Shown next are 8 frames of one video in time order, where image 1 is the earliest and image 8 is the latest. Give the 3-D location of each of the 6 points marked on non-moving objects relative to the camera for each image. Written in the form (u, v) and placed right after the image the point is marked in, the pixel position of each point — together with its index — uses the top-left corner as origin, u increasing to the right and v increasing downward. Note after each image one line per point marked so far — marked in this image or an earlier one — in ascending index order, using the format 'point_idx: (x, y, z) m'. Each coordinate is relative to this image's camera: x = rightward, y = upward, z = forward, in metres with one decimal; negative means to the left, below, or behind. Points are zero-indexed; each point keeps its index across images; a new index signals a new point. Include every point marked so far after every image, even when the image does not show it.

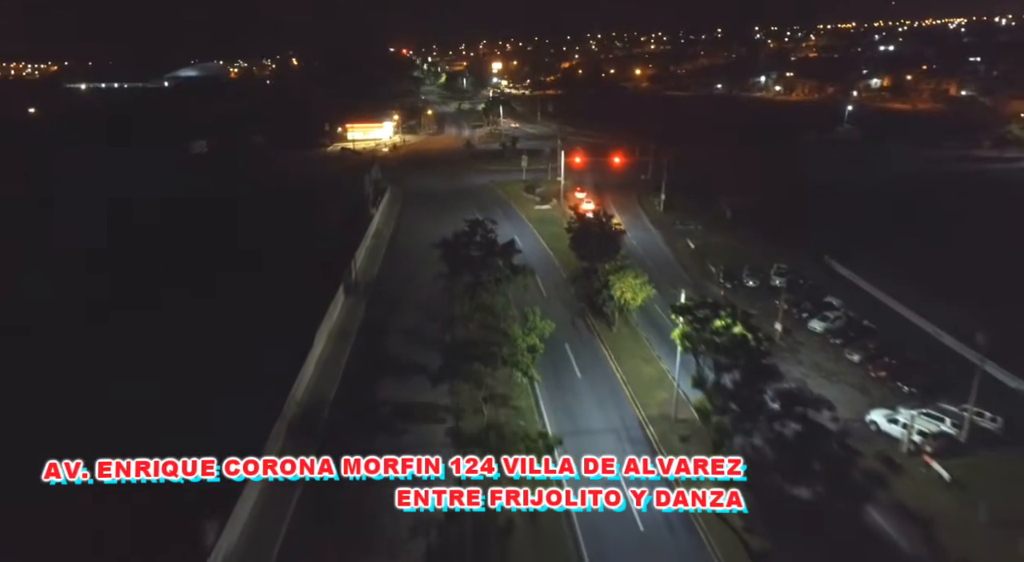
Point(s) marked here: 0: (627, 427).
0: (+3.8, -4.8, +19.5) m
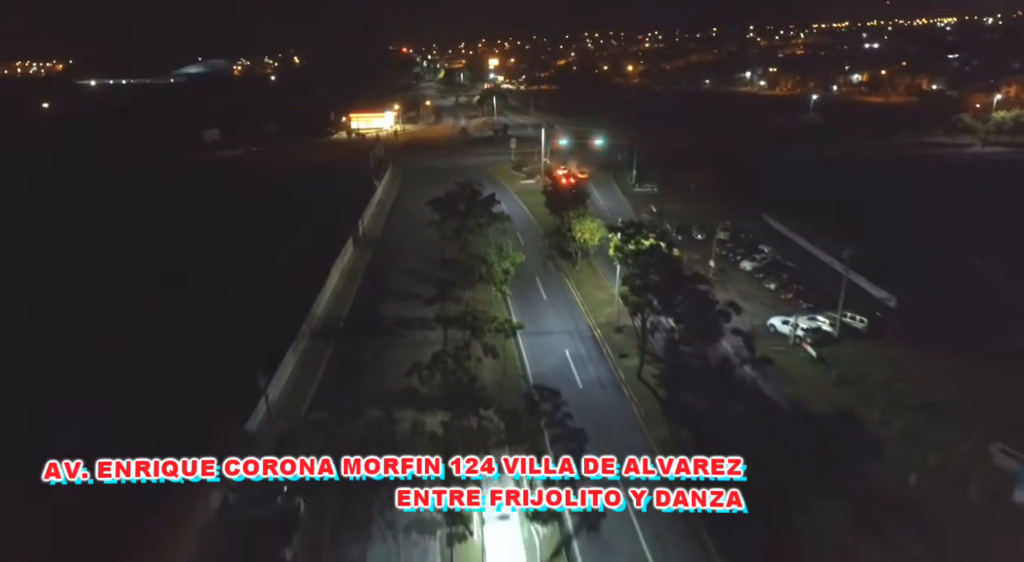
0: (+2.8, -2.0, +24.9) m
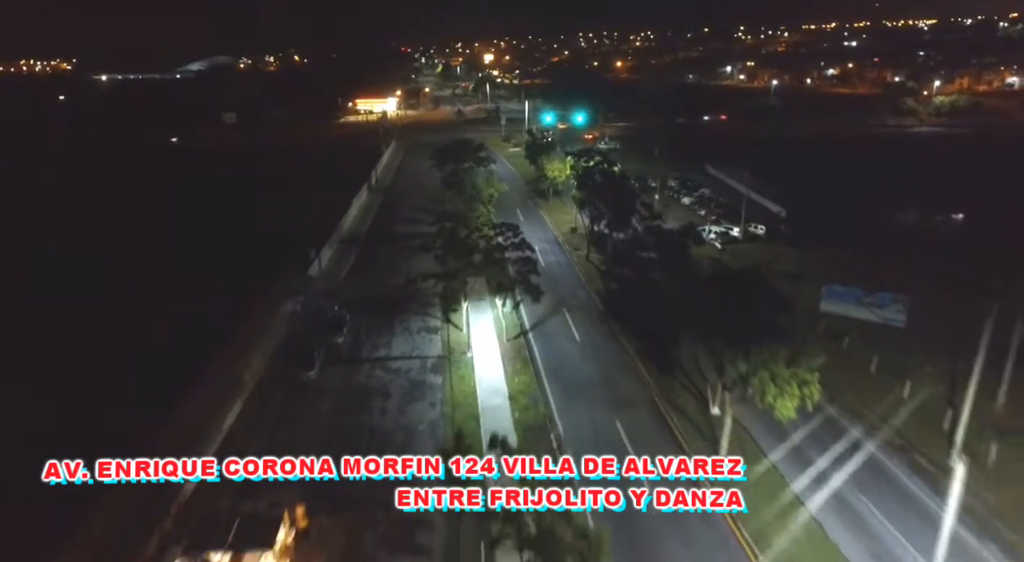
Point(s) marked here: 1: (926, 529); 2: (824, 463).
0: (+1.8, +2.5, +32.6) m
1: (+9.0, -5.2, +14.0) m
2: (+7.9, -4.4, +15.6) m
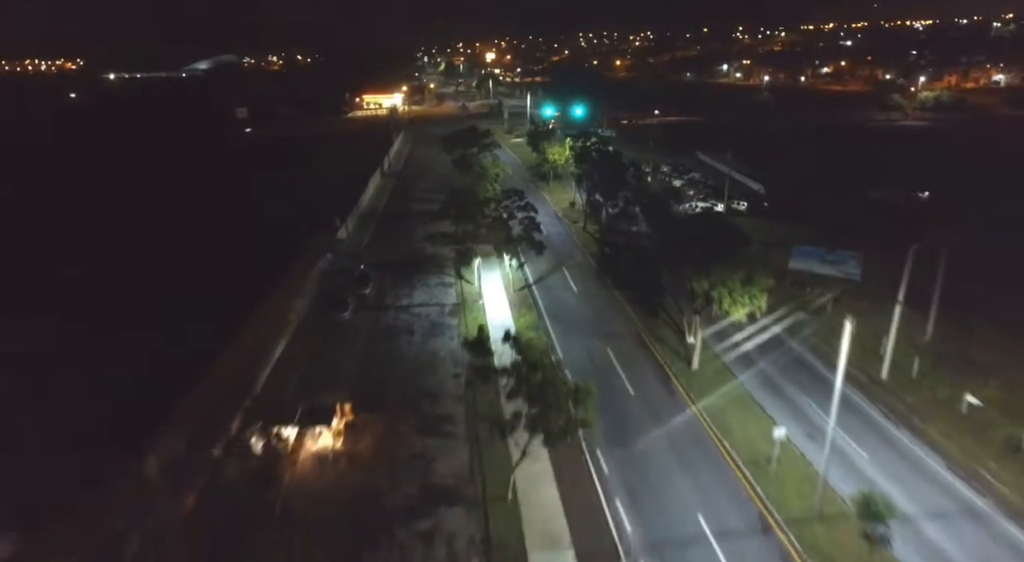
0: (+2.1, +4.2, +35.8) m
1: (+9.2, -3.5, +17.1) m
2: (+8.2, -2.7, +18.8) m
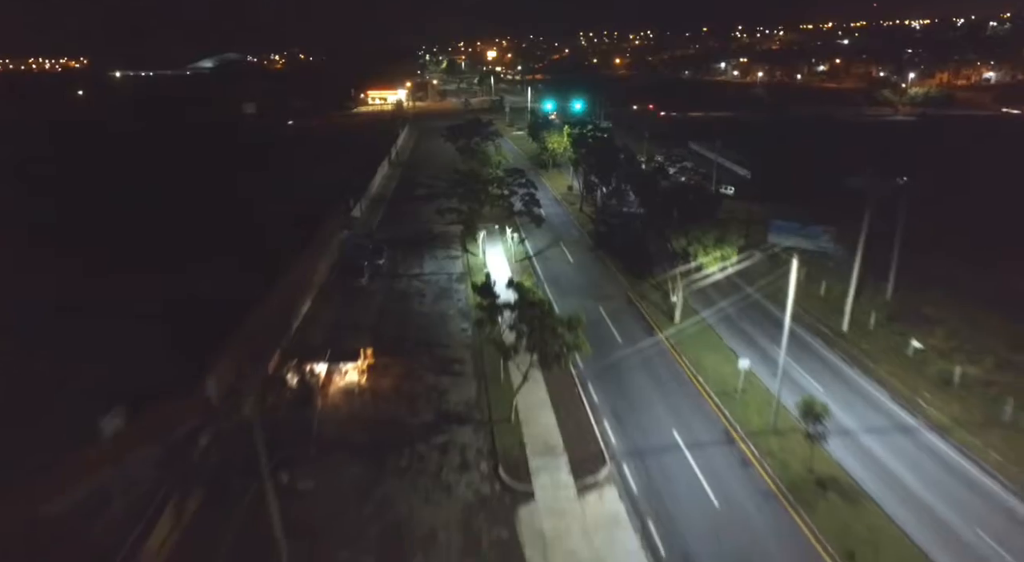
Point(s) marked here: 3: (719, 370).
0: (+2.2, +5.6, +38.1) m
1: (+9.3, -2.2, +19.5) m
2: (+8.2, -1.4, +21.1) m
3: (+6.2, -2.7, +17.8) m
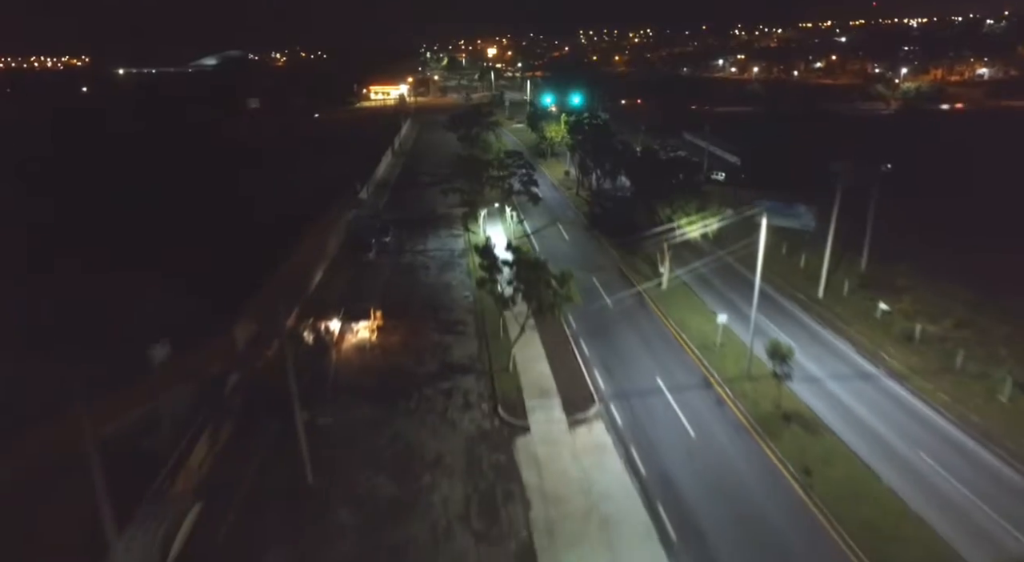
0: (+2.2, +6.7, +39.7) m
1: (+9.2, -1.1, +21.0) m
2: (+8.2, -0.3, +22.6) m
3: (+6.2, -1.5, +19.4) m
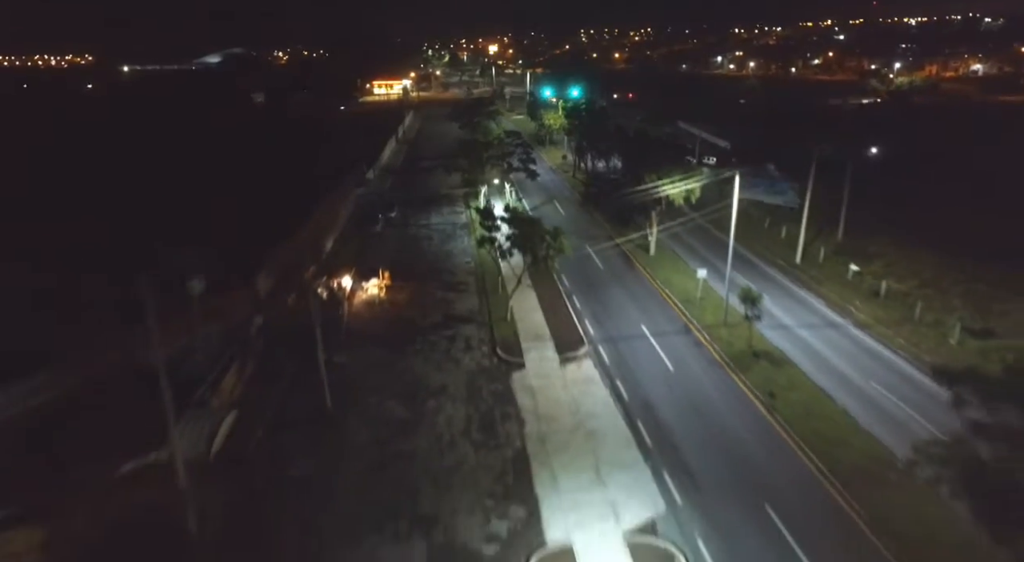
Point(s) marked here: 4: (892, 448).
0: (+2.1, +8.1, +41.3) m
1: (+9.2, +0.3, +22.6) m
2: (+8.1, +1.1, +24.2) m
3: (+6.1, -0.2, +21.0) m
4: (+8.1, -3.6, +12.6) m
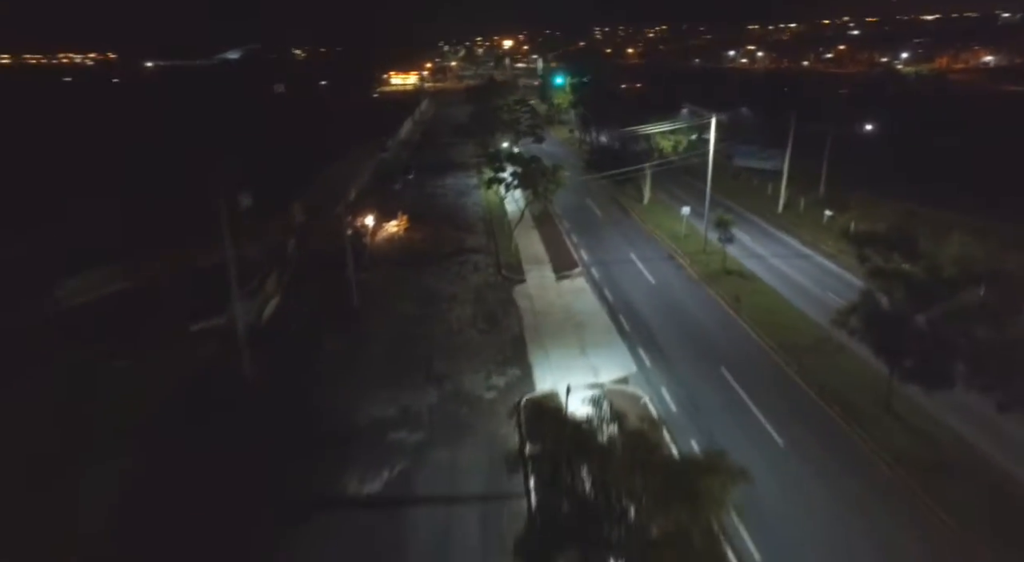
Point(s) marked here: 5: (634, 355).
0: (+2.8, +10.5, +43.7) m
1: (+9.4, +2.6, +24.9) m
2: (+8.4, +3.4, +26.5) m
3: (+6.3, +2.2, +23.3) m
4: (+8.1, -1.2, +14.9) m
5: (+3.0, -1.8, +14.6) m
